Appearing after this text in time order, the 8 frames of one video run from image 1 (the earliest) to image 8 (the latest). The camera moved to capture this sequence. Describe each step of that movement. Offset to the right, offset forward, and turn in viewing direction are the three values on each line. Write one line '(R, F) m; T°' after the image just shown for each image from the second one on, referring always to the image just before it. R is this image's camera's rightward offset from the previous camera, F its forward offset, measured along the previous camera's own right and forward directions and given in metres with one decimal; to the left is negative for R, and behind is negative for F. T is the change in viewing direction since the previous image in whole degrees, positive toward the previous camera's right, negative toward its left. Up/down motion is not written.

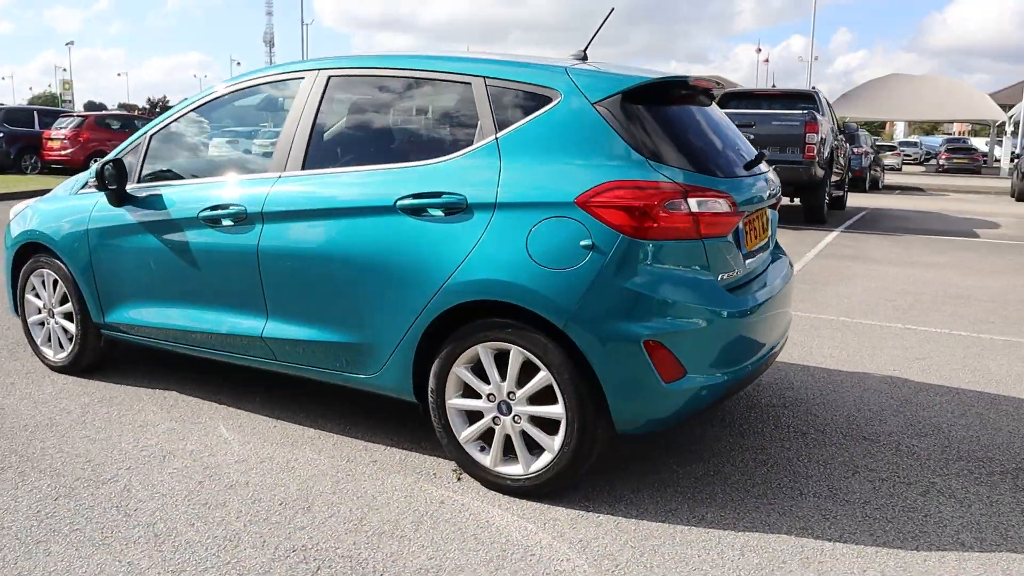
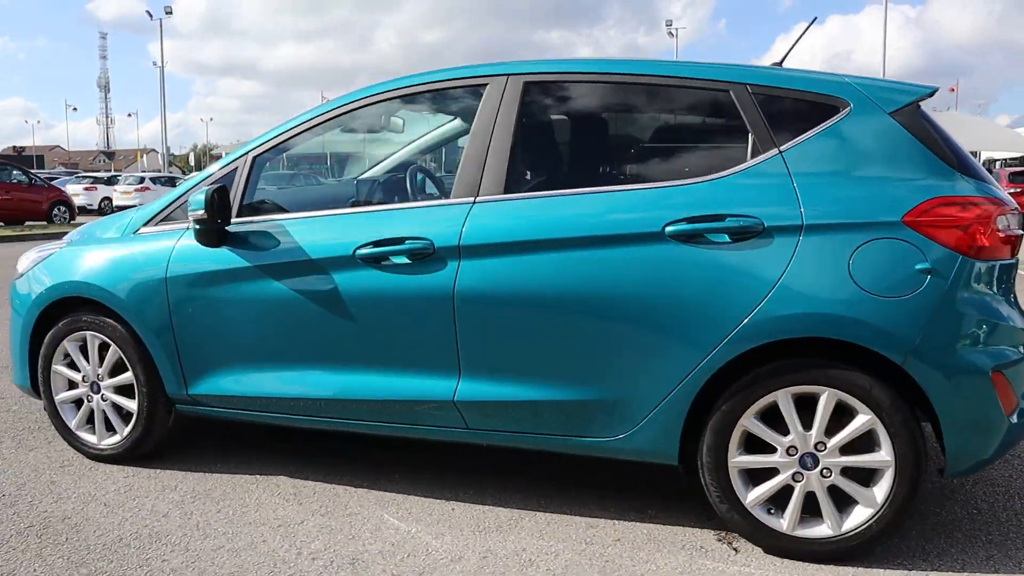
(-1.9, +0.9) m; +12°
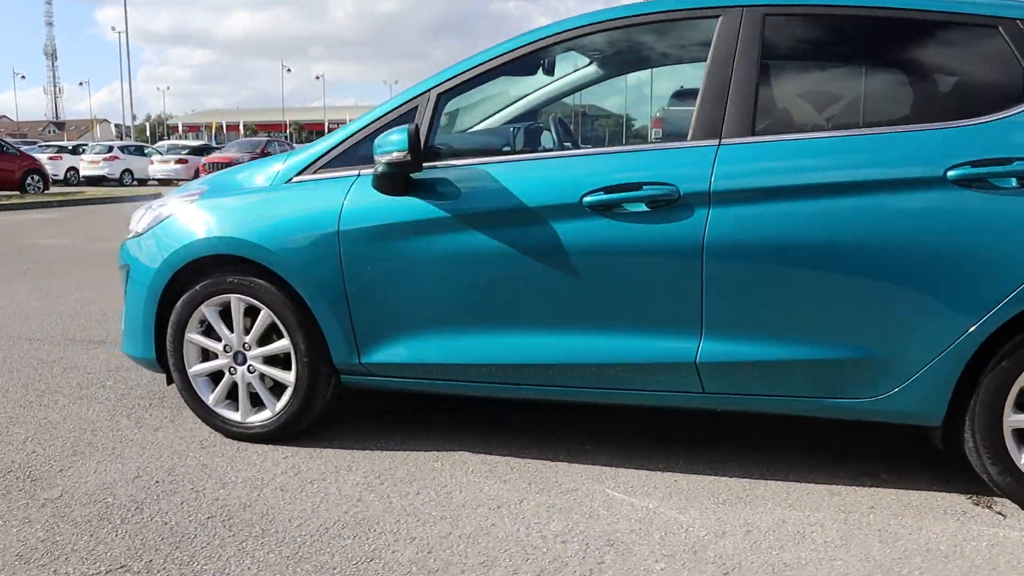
(-1.2, +0.5) m; +4°
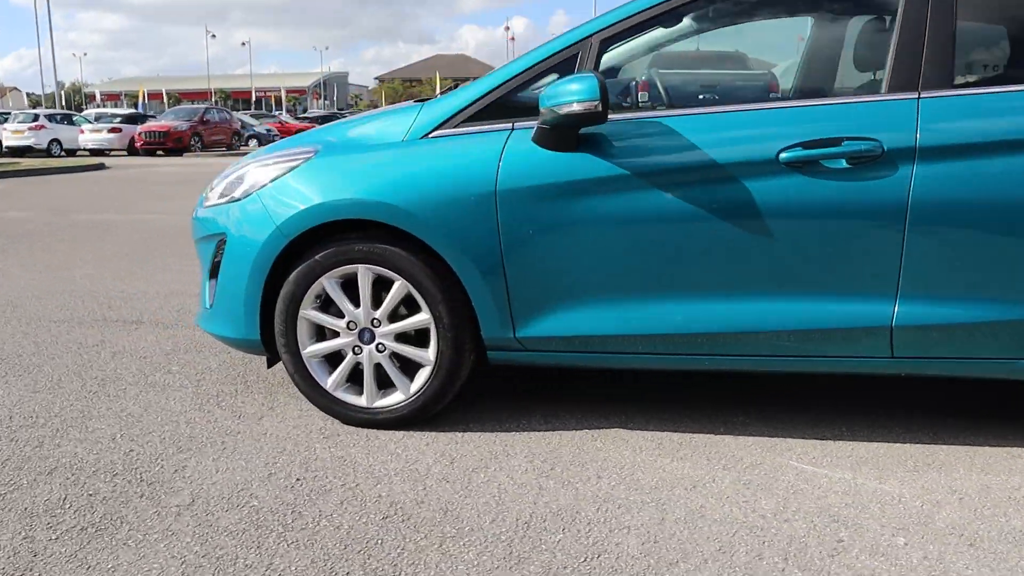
(-1.0, +0.4) m; +6°
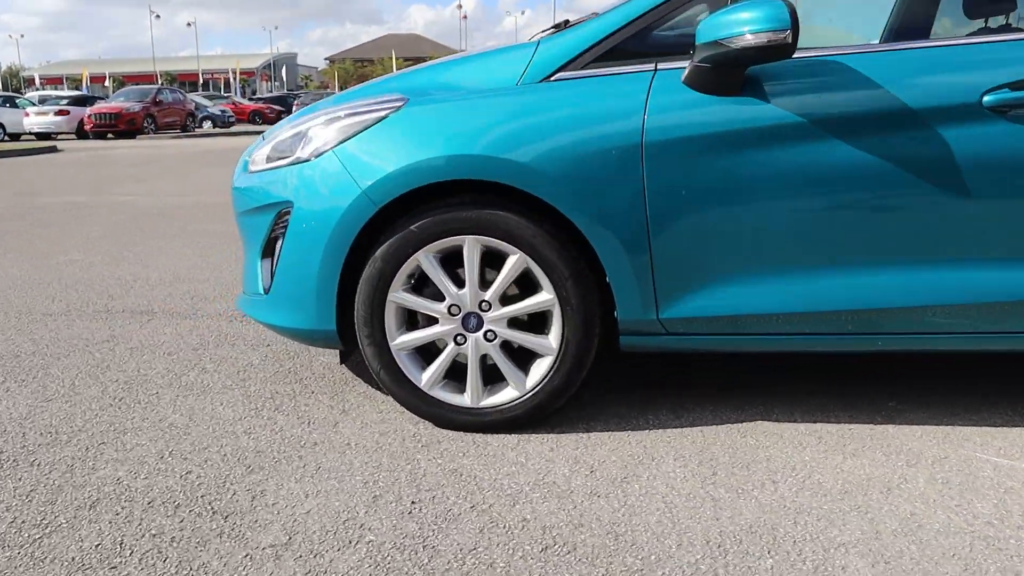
(-0.6, +0.6) m; +3°
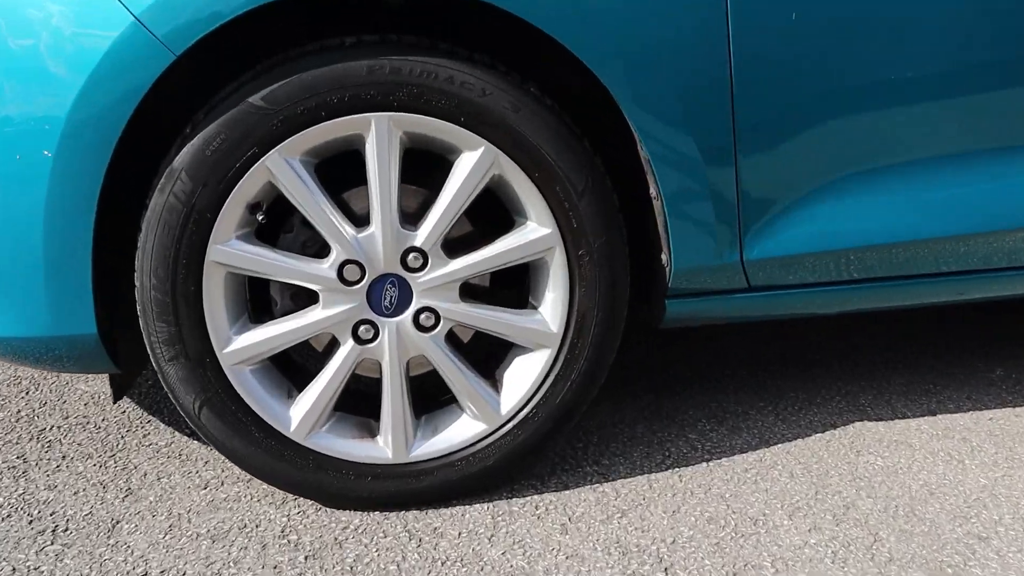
(-0.3, +1.4) m; +13°
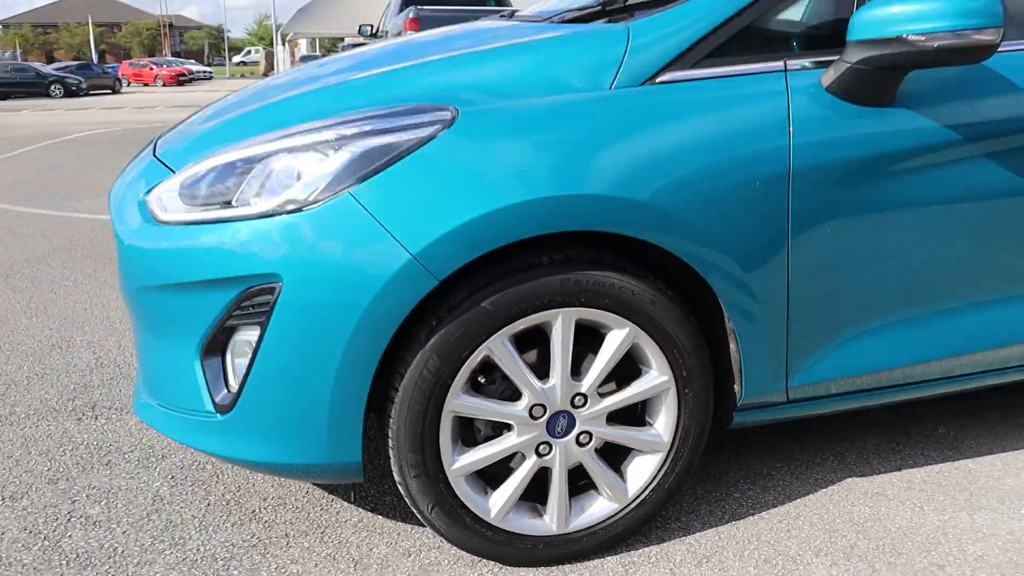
(-0.5, -0.6) m; +6°
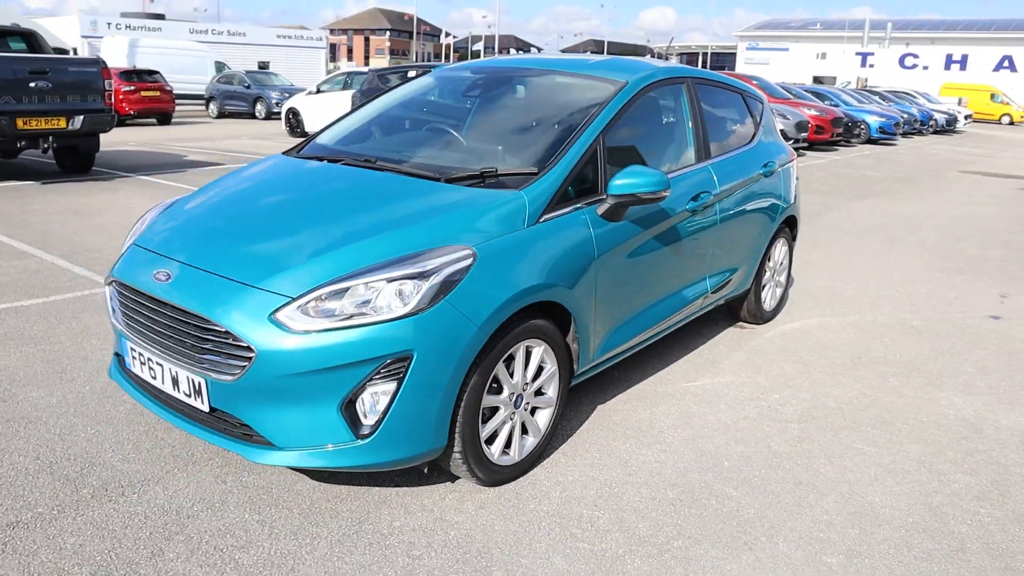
(-2.1, -1.2) m; +35°
